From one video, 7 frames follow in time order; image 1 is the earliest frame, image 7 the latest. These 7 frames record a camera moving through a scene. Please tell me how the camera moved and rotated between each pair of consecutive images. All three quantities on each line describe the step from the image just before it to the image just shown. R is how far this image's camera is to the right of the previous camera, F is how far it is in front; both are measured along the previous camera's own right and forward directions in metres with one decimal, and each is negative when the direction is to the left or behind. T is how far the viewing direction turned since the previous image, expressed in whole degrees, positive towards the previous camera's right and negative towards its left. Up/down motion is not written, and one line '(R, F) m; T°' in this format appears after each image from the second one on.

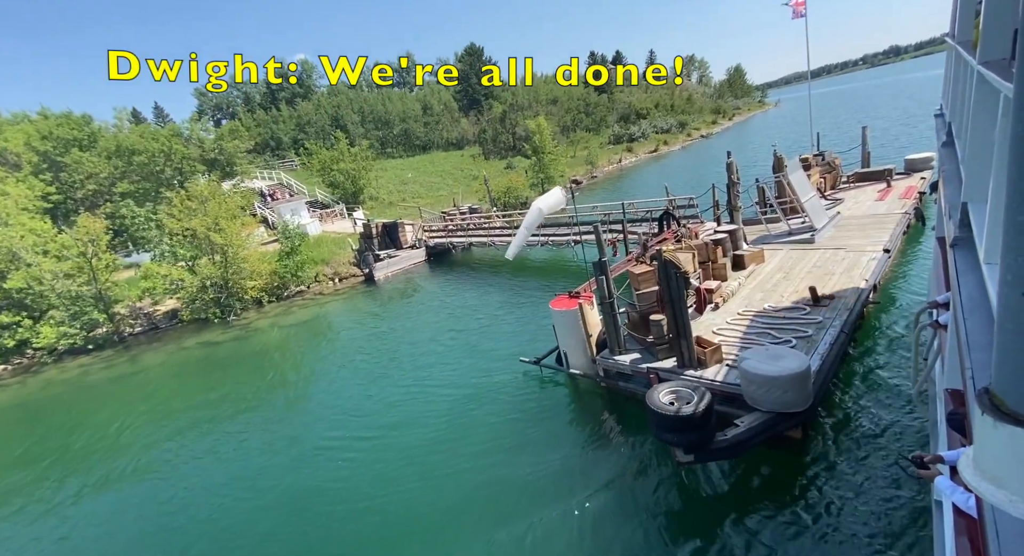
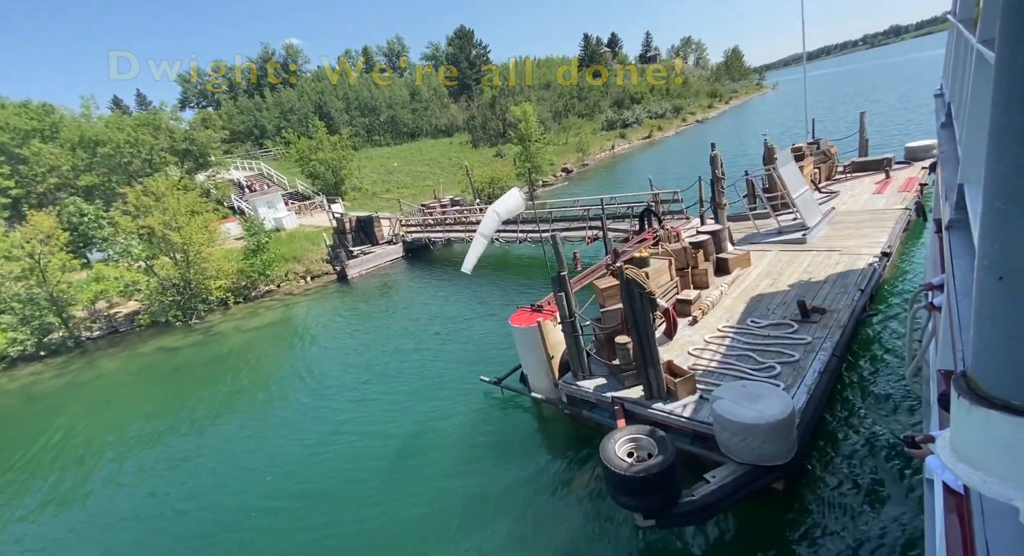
(+0.8, +1.1) m; 0°
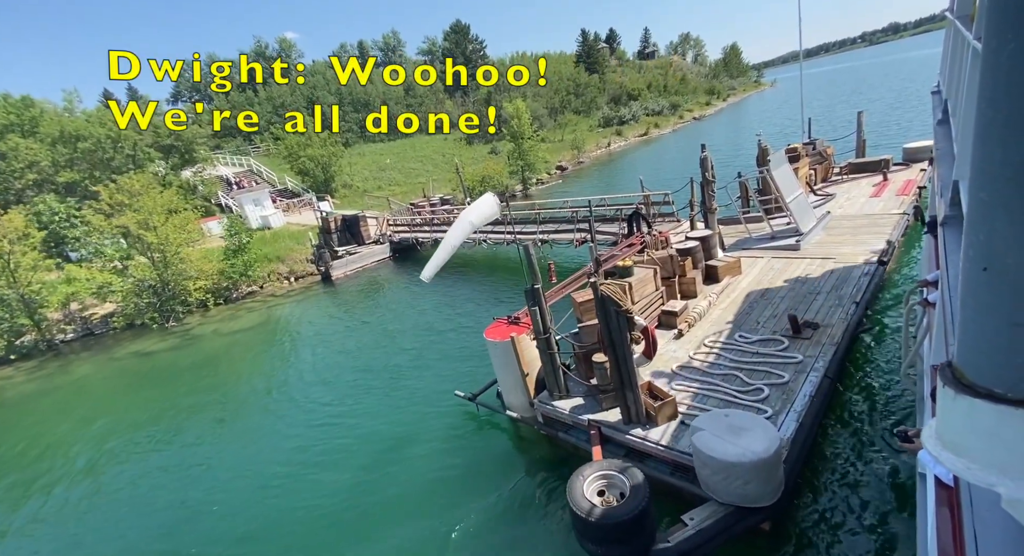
(+0.4, +0.5) m; 0°
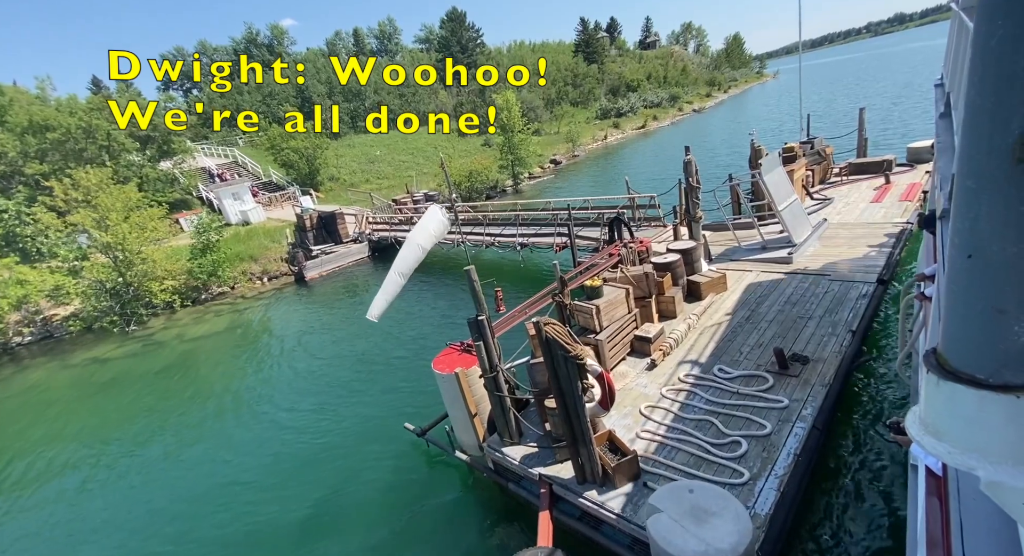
(+0.7, +1.0) m; 0°
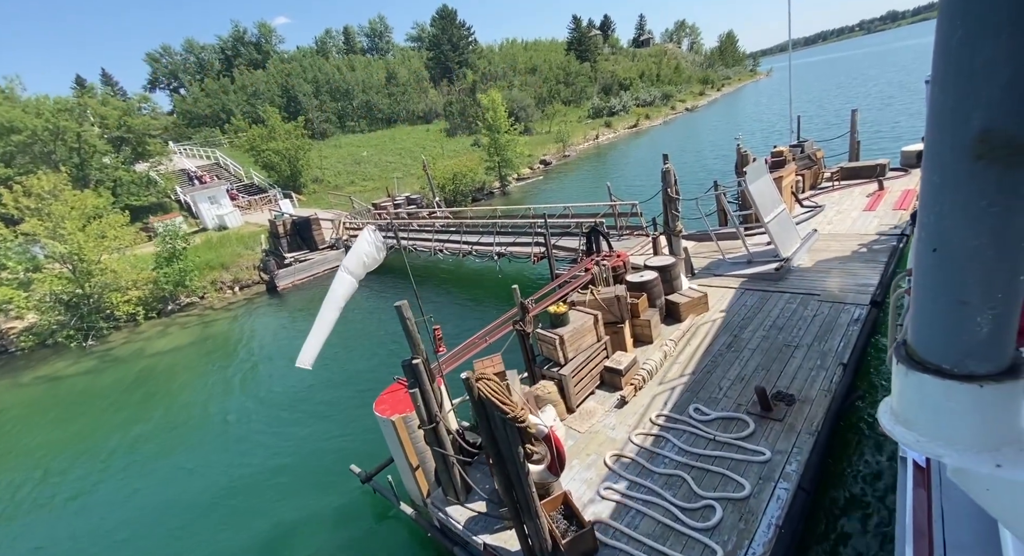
(+0.6, +0.8) m; 0°
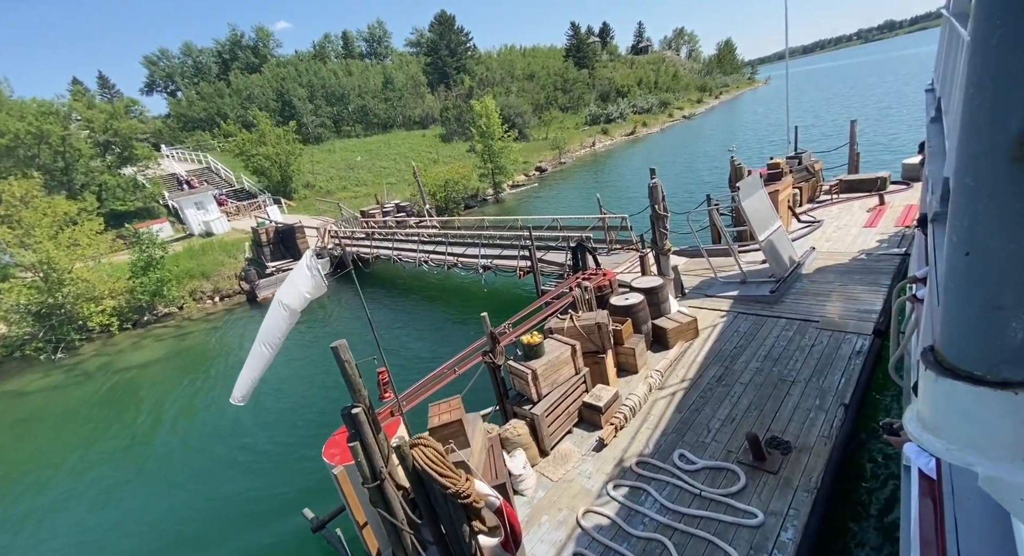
(+0.4, +0.6) m; 0°
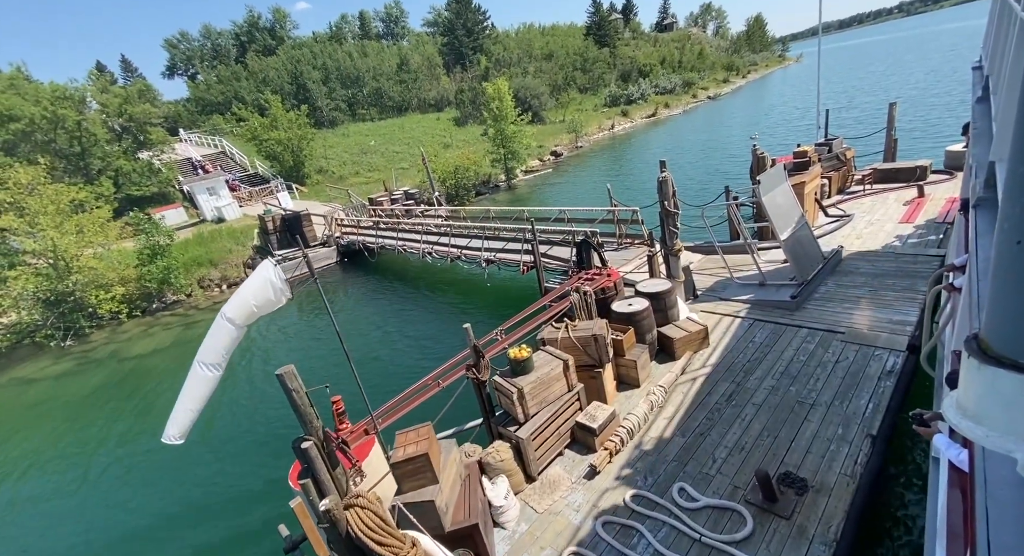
(+0.4, +0.6) m; -2°
